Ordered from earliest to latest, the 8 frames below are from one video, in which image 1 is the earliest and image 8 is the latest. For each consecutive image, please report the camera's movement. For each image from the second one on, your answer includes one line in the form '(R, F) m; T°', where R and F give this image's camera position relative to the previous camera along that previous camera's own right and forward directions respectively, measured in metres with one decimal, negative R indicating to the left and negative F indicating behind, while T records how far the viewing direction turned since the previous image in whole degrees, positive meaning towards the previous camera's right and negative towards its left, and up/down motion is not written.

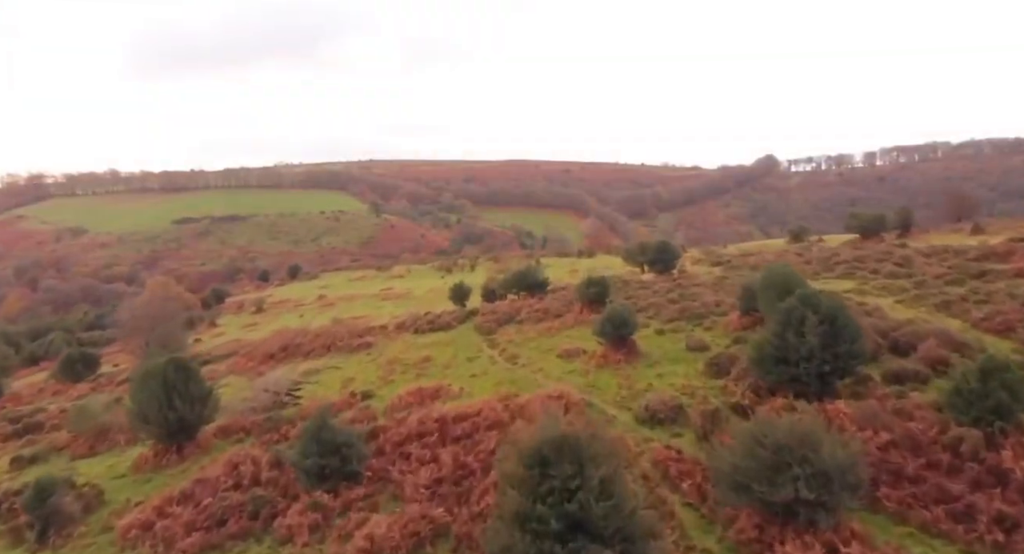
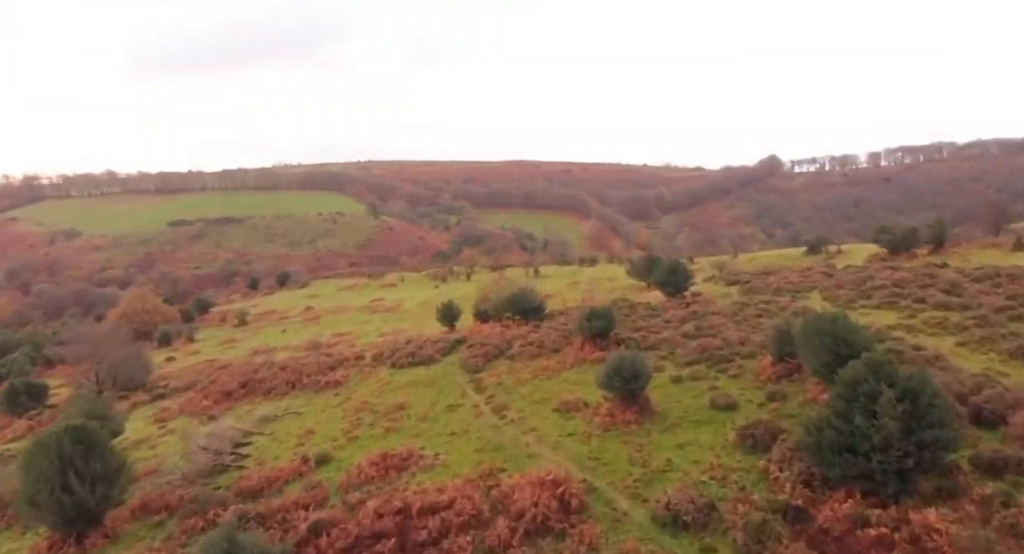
(+0.2, +2.3) m; 0°
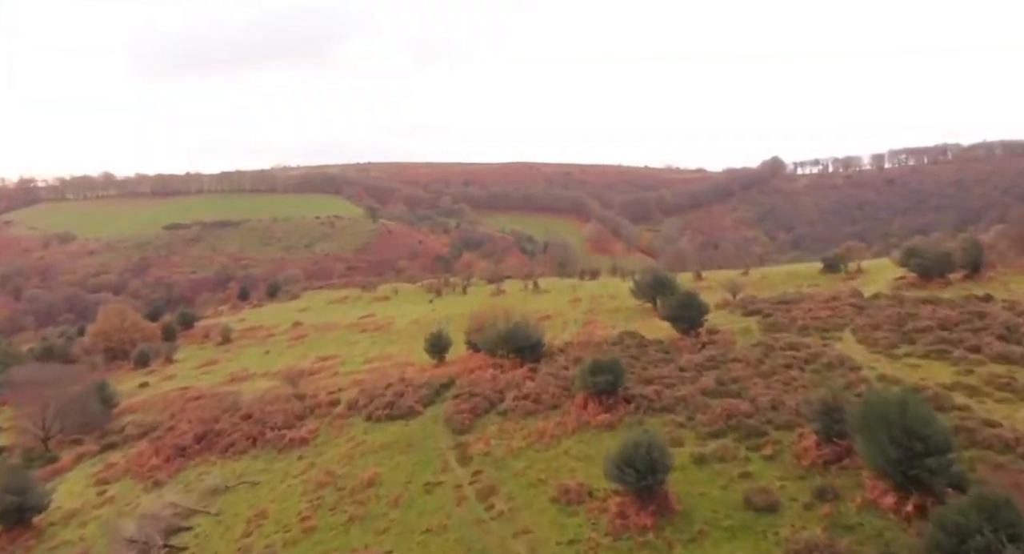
(+0.1, +2.0) m; 0°
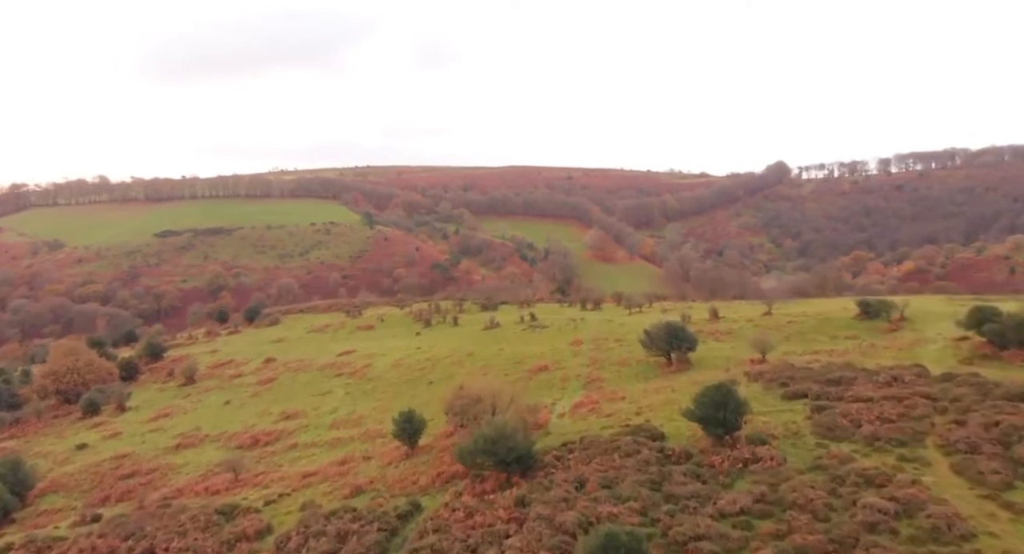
(+0.2, +3.7) m; 0°
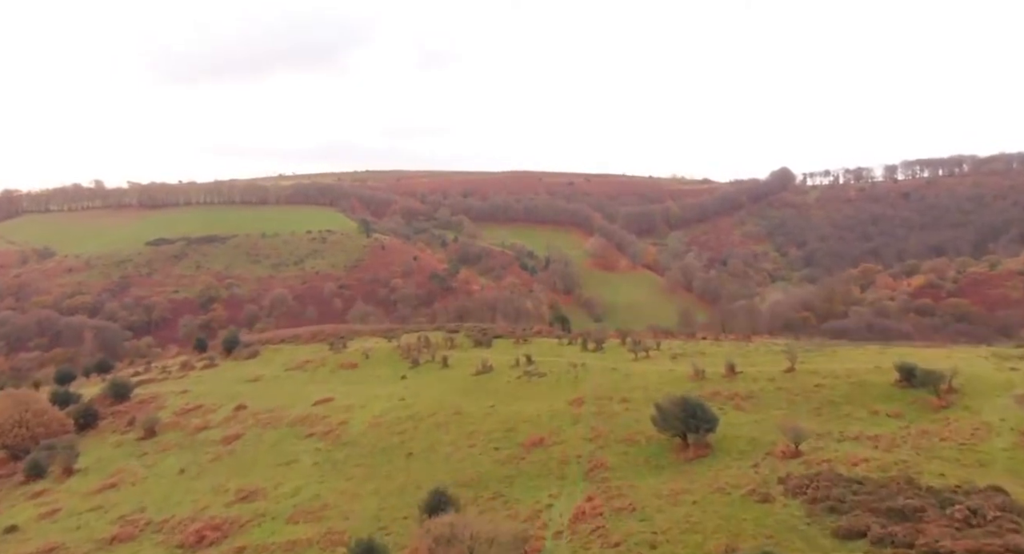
(+0.2, +3.2) m; 0°
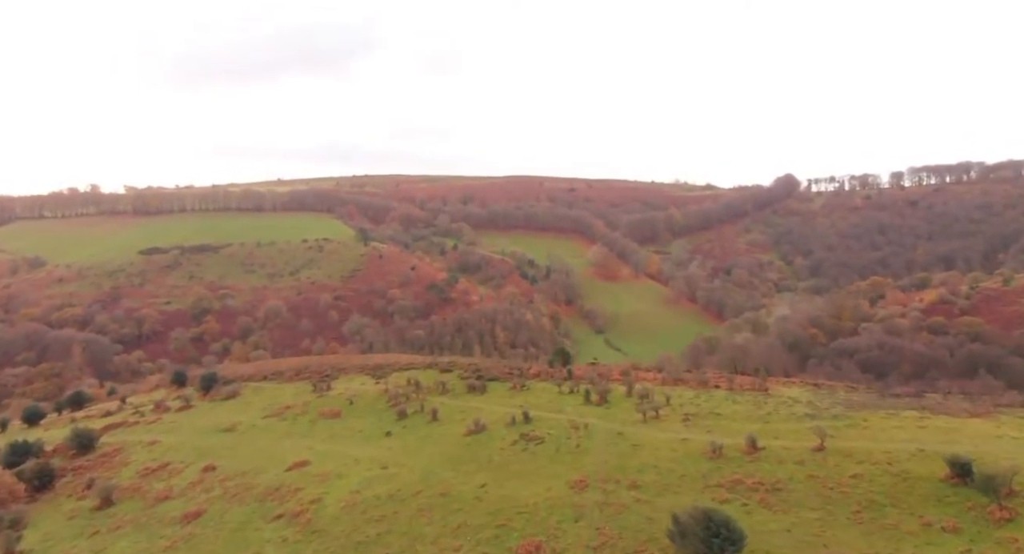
(+0.2, +3.0) m; 0°
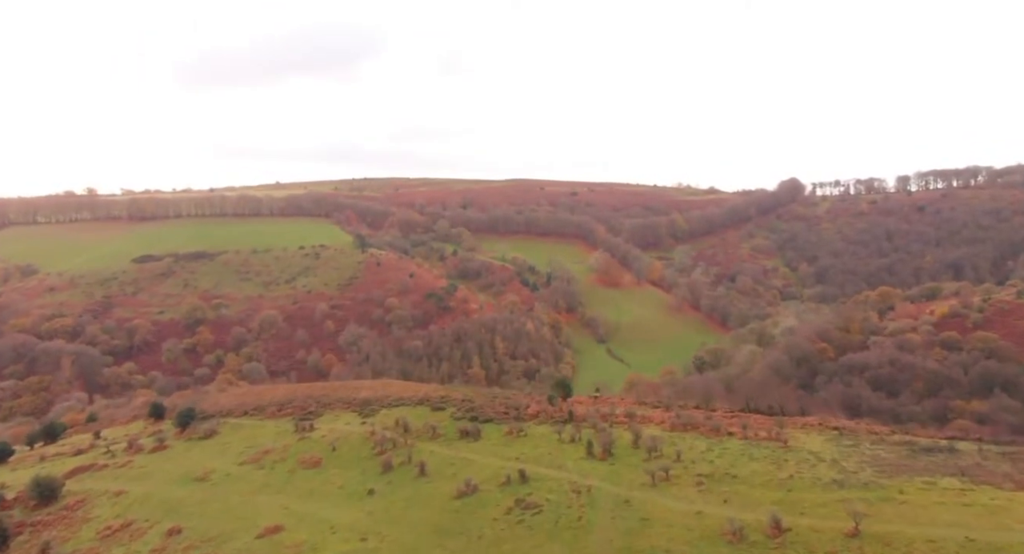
(+0.2, +2.8) m; 0°
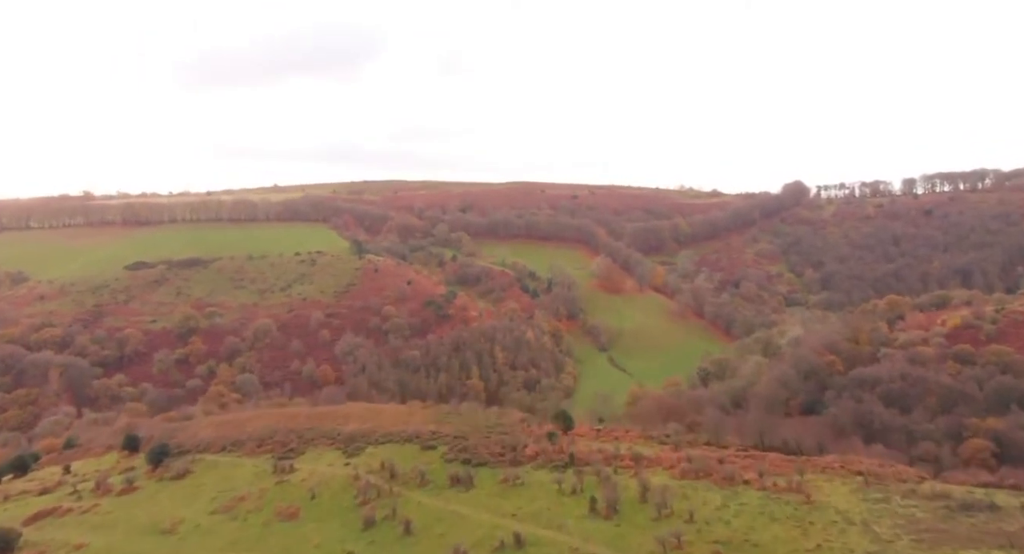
(+0.2, +2.8) m; 0°
